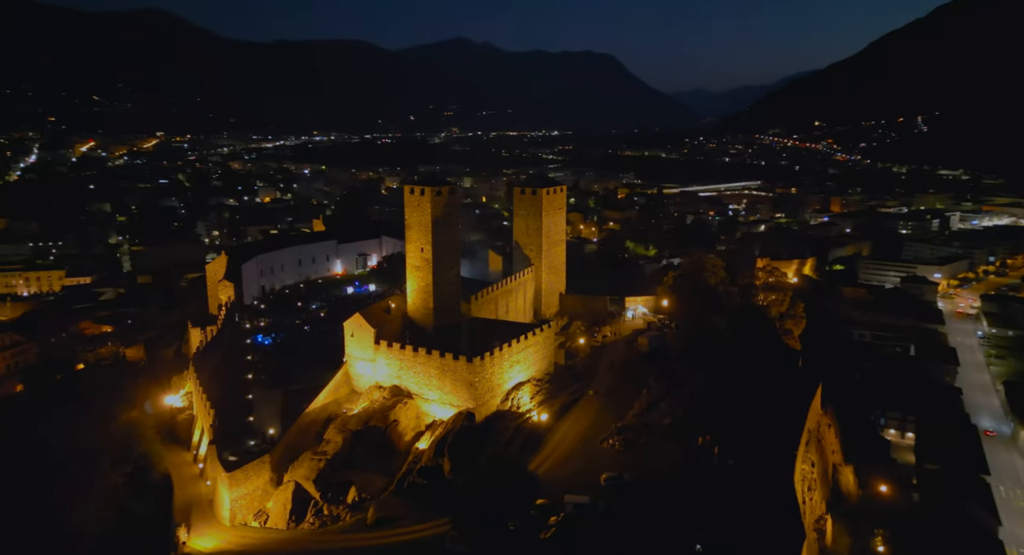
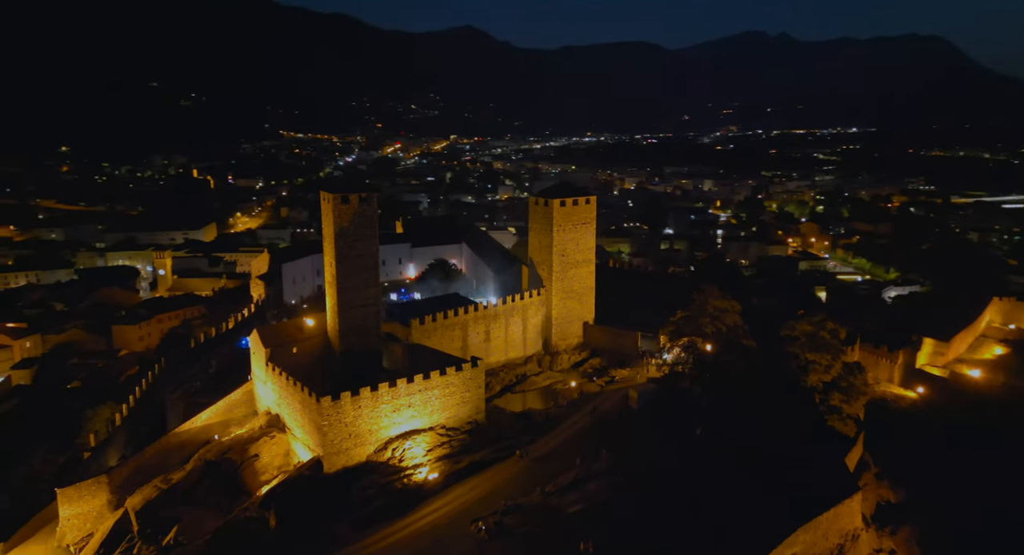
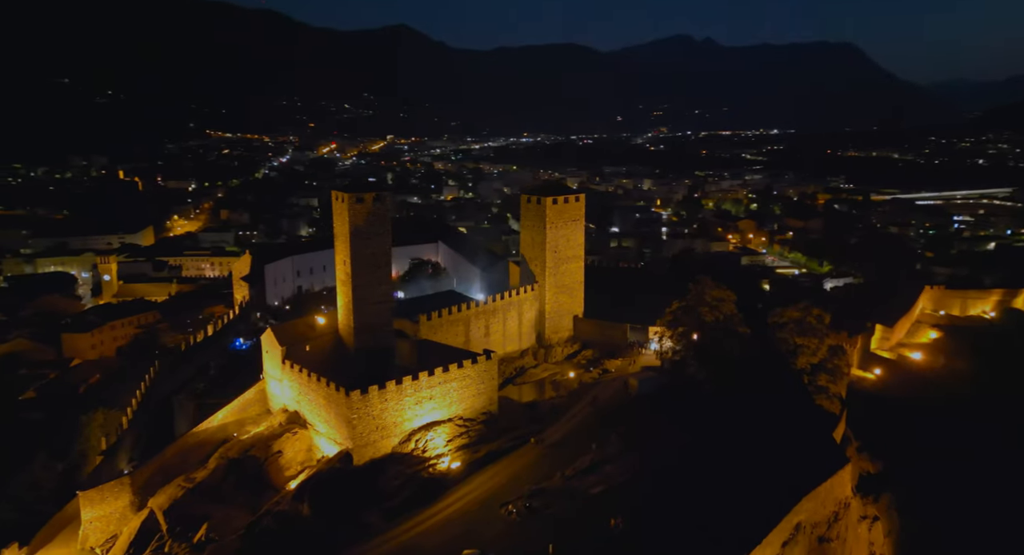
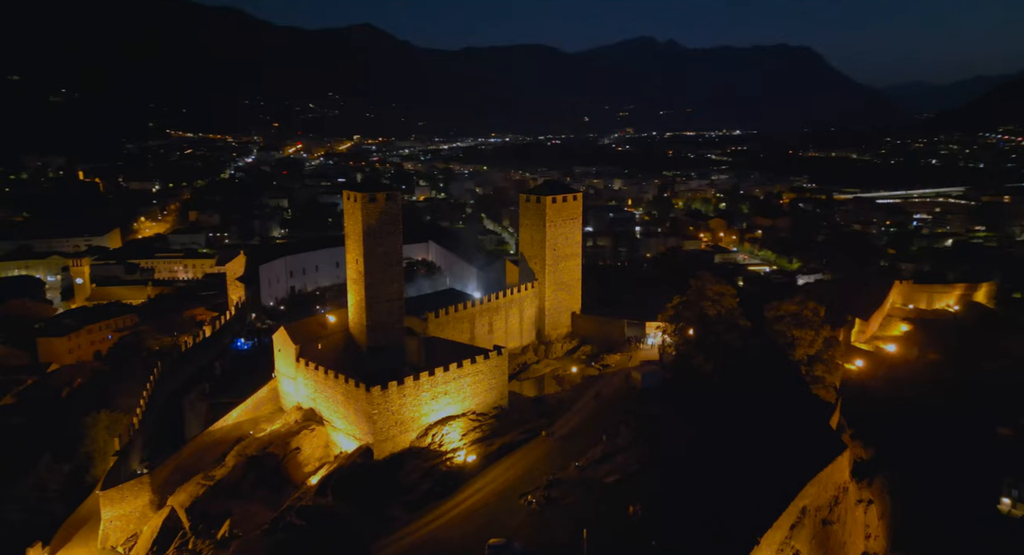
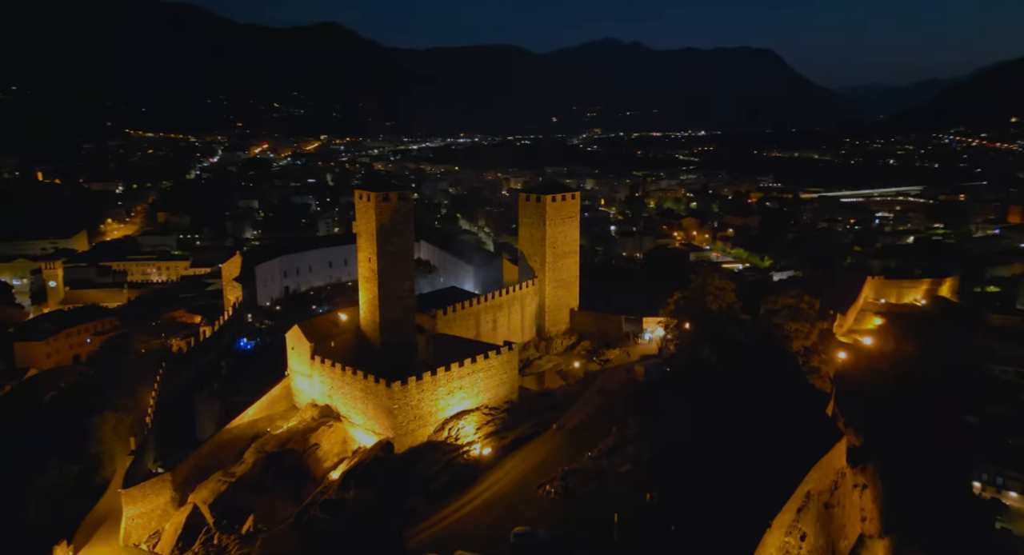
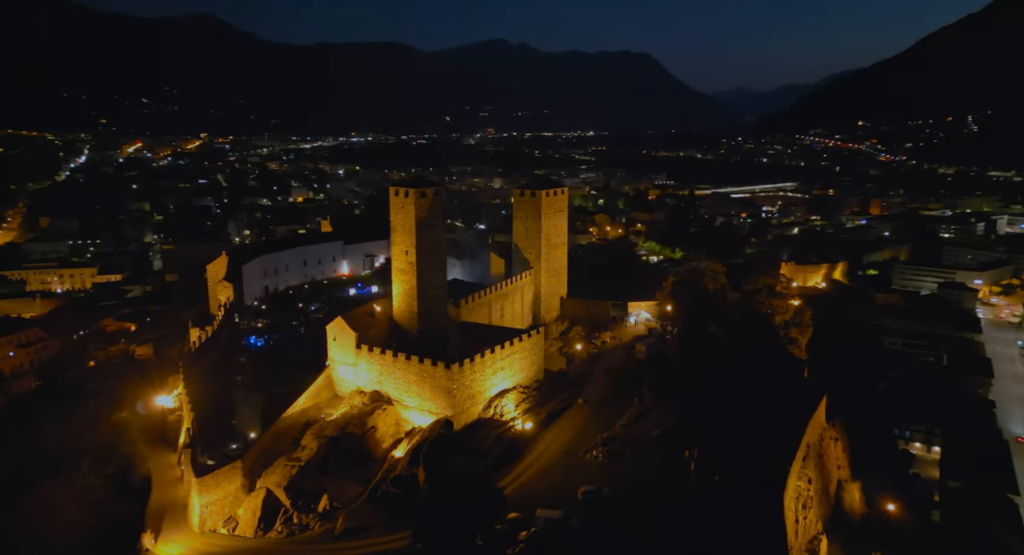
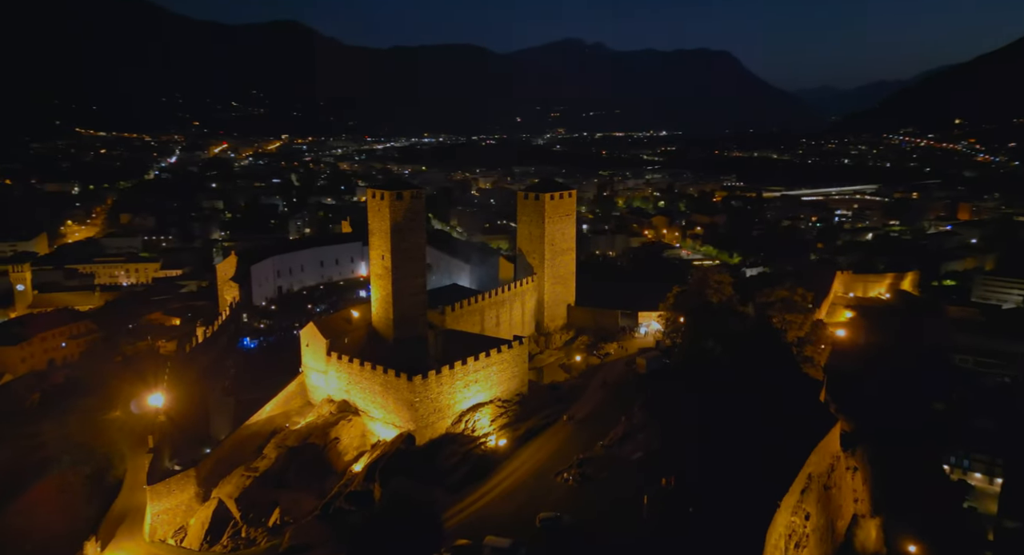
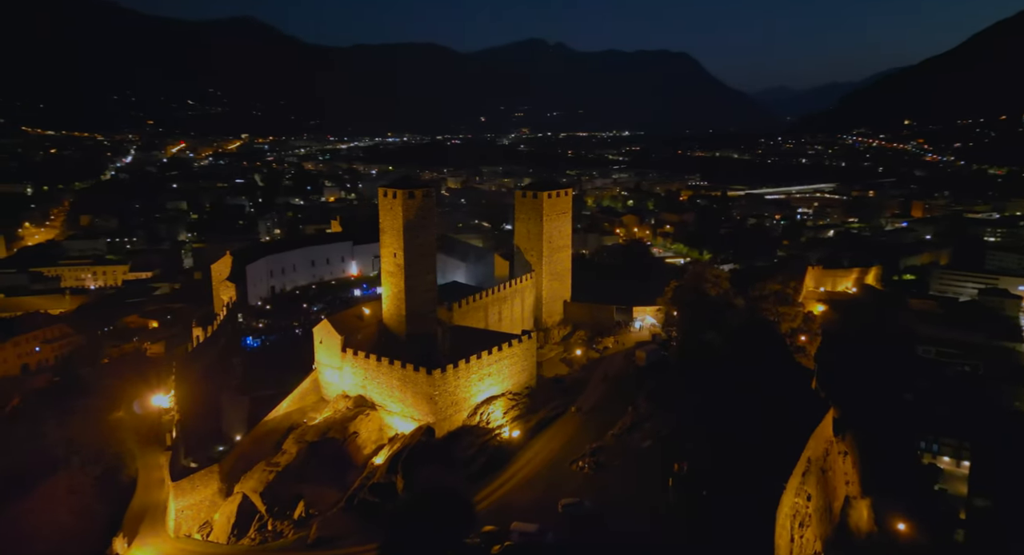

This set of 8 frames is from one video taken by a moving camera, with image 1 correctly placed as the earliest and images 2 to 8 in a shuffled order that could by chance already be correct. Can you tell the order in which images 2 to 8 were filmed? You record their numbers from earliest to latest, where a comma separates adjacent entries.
6, 8, 7, 5, 4, 3, 2
